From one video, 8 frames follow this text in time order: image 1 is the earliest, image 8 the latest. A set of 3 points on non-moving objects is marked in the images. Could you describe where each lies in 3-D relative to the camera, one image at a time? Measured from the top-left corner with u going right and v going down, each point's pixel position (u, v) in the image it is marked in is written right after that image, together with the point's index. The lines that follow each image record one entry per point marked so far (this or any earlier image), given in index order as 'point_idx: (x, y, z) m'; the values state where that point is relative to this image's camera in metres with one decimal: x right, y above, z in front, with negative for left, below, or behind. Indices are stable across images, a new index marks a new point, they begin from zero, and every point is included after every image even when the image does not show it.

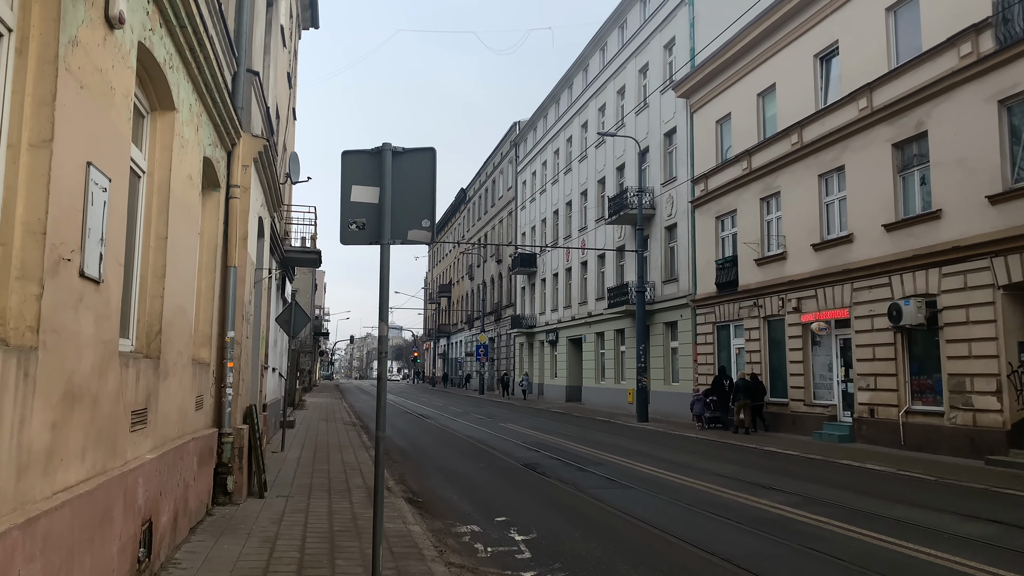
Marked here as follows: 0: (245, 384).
0: (-3.2, -1.1, +9.5) m
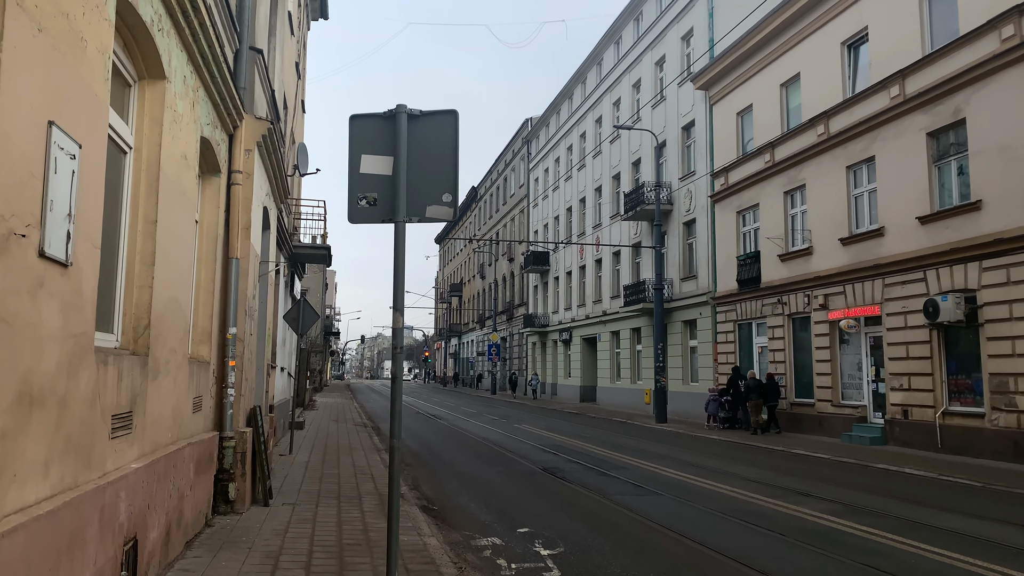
0: (-2.9, -1.1, +8.9) m
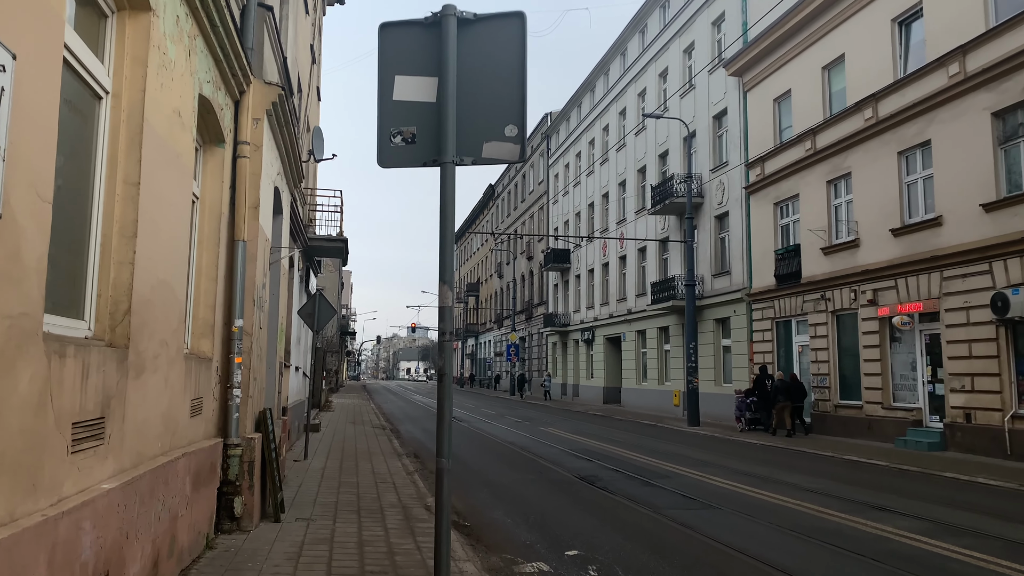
0: (-2.5, -0.9, +7.9) m
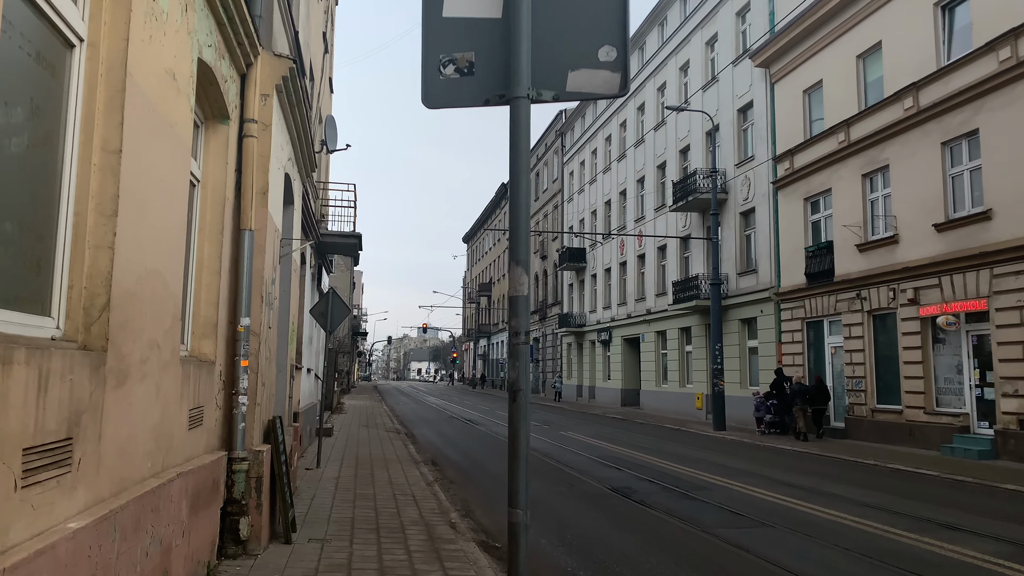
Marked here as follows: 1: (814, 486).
0: (-2.2, -0.9, +7.1) m
1: (+4.3, -2.8, +11.2) m
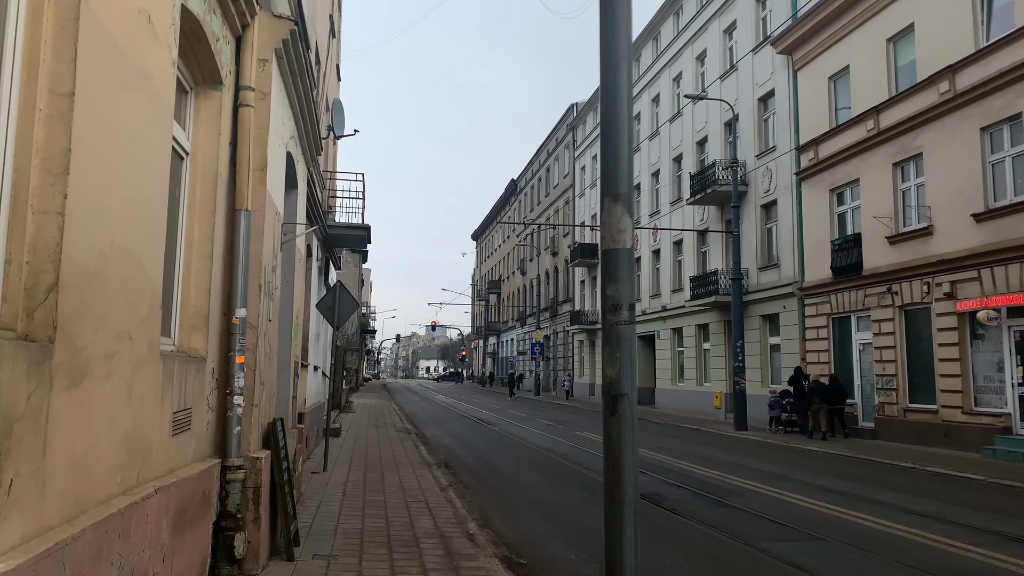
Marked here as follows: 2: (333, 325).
0: (-2.0, -0.8, +6.5) m
1: (+4.6, -2.7, +10.5) m
2: (-2.7, -0.6, +11.9) m
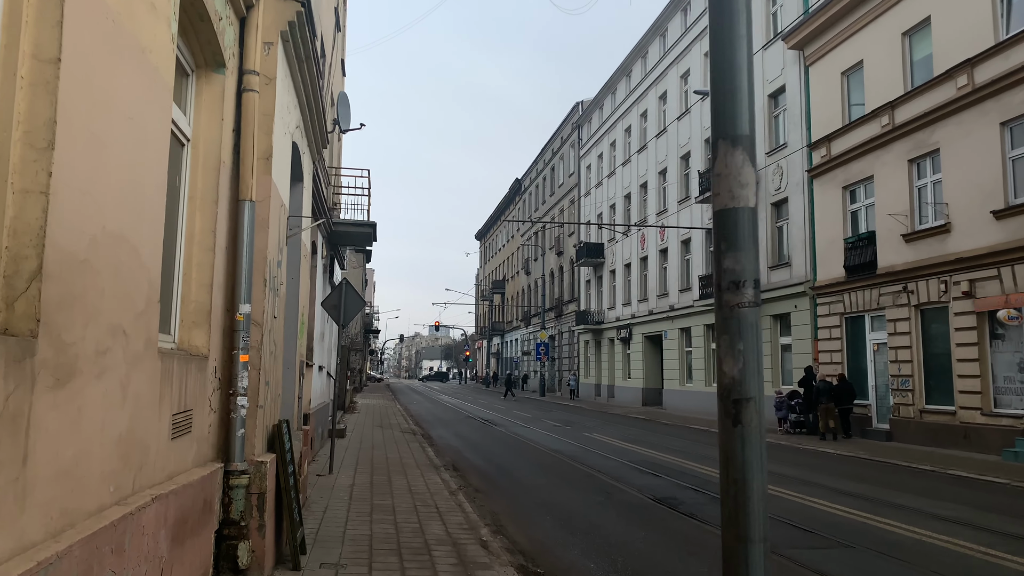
0: (-1.9, -0.8, +6.2) m
1: (+4.7, -2.7, +10.2) m
2: (-2.5, -0.5, +11.6) m
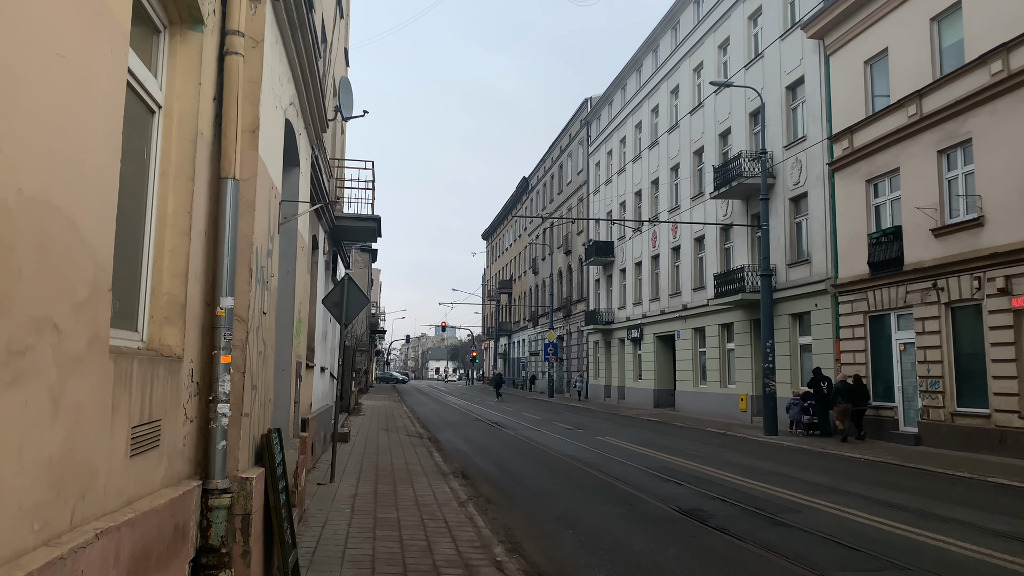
0: (-1.7, -0.7, +5.5) m
1: (+4.9, -2.6, +9.4) m
2: (-2.4, -0.5, +10.9) m
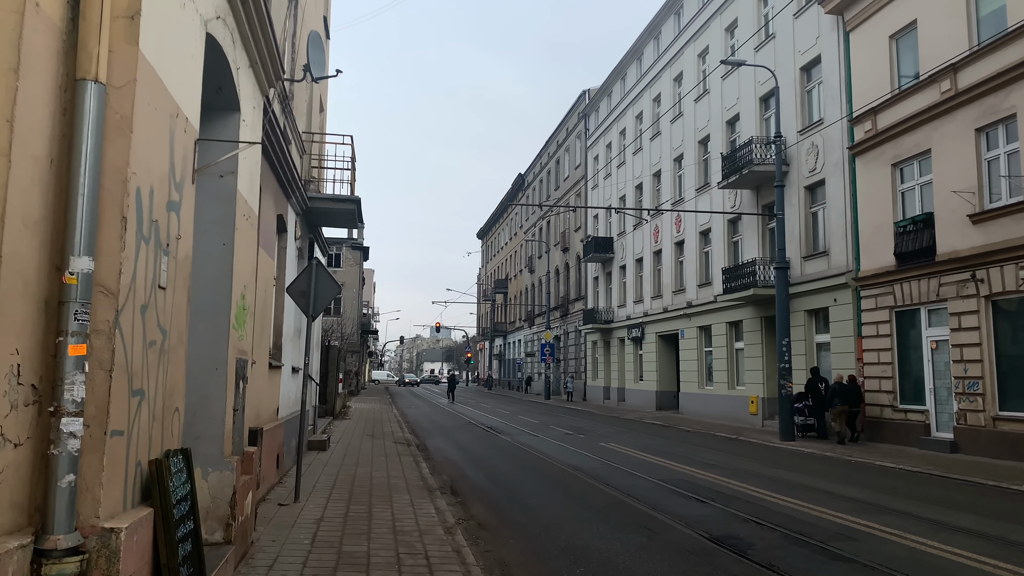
0: (-1.7, -0.5, +3.9) m
1: (+4.8, -2.4, +7.9) m
2: (-2.4, -0.3, +9.3) m
